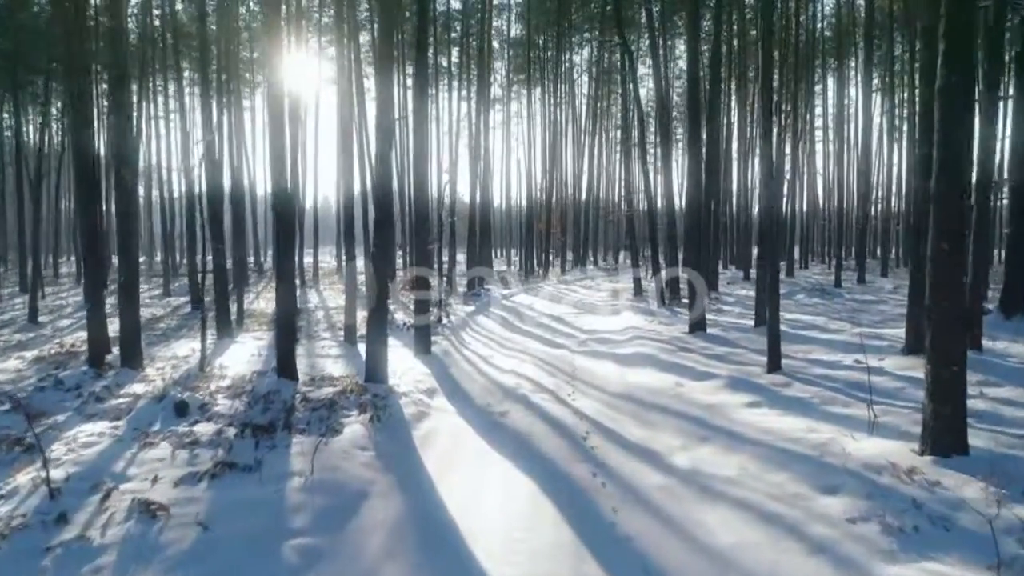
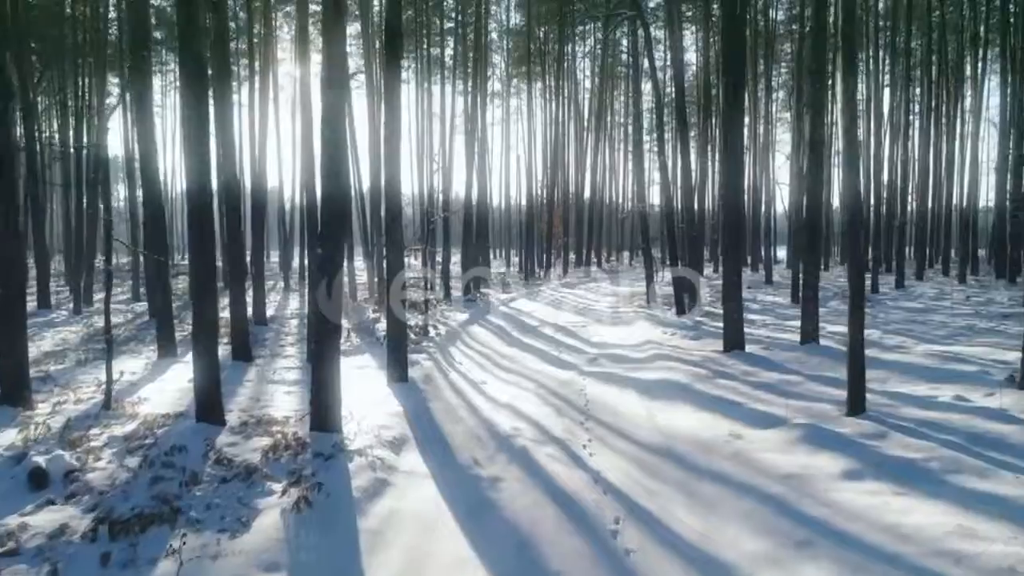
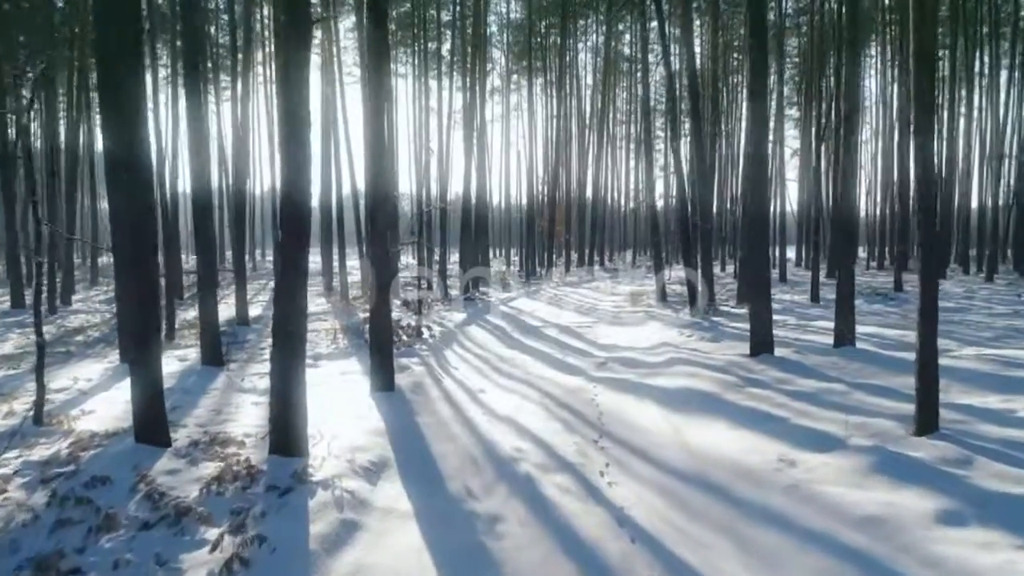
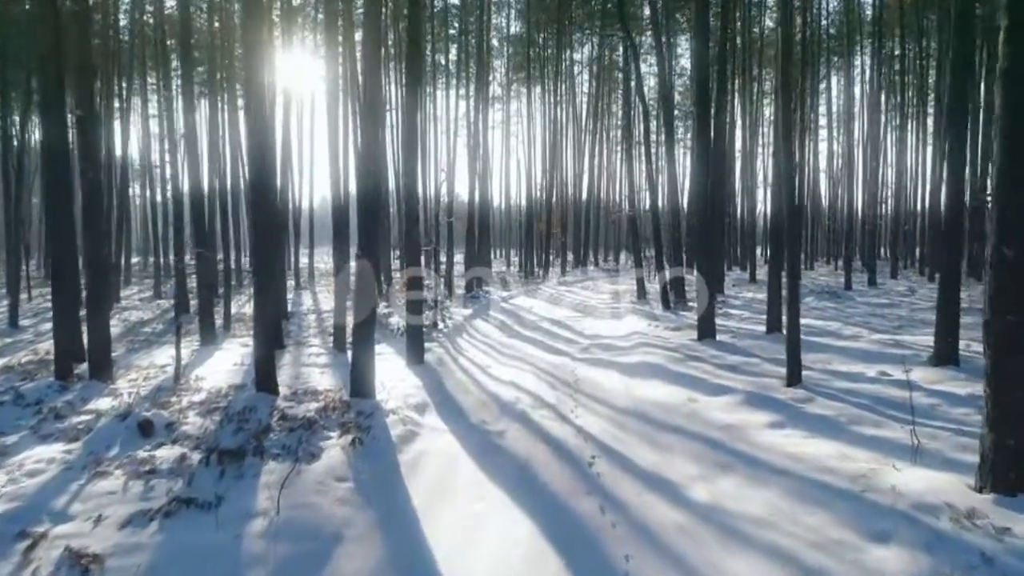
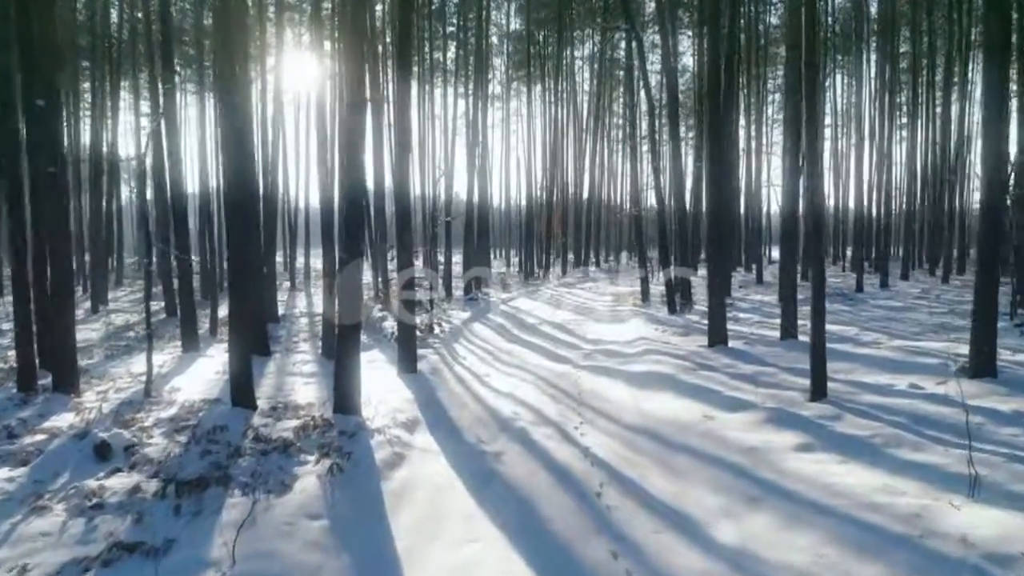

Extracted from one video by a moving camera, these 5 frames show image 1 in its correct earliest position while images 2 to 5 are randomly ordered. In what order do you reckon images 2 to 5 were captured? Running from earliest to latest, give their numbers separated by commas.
4, 5, 2, 3
